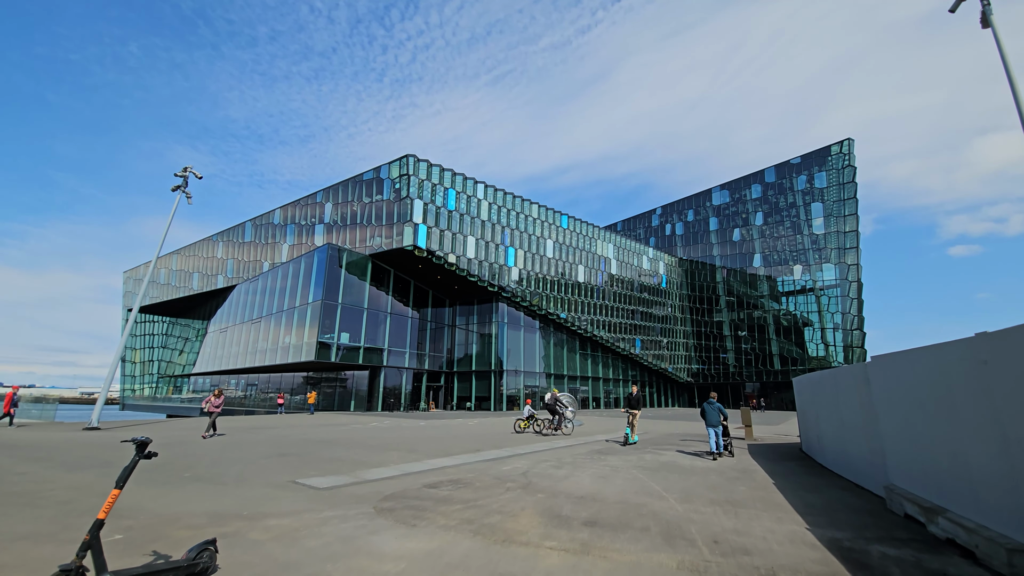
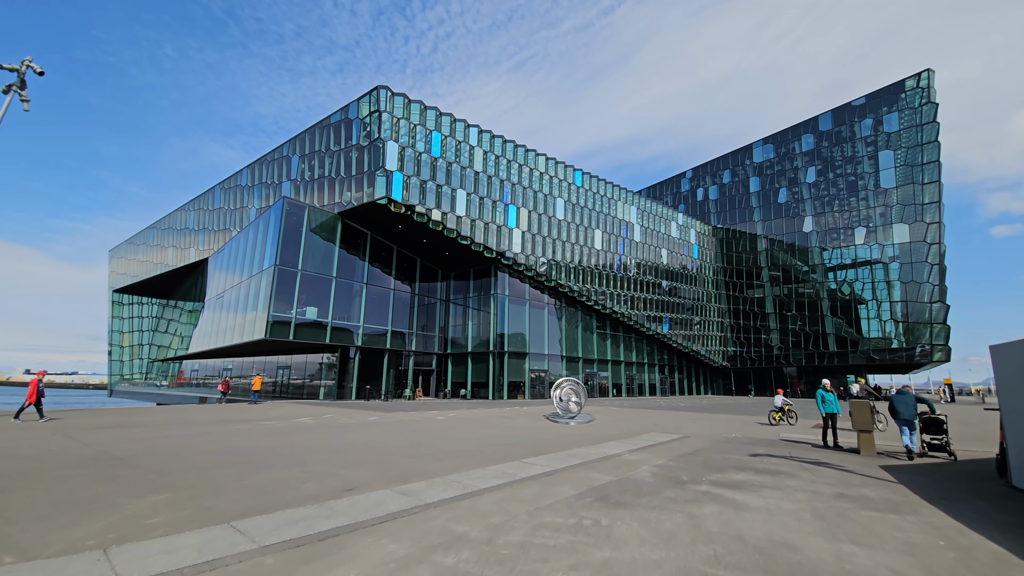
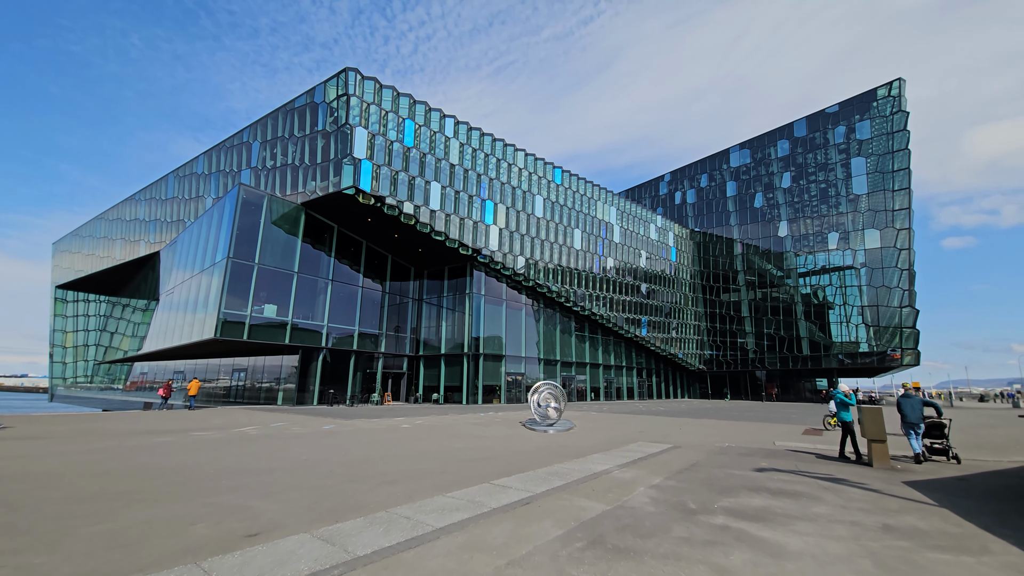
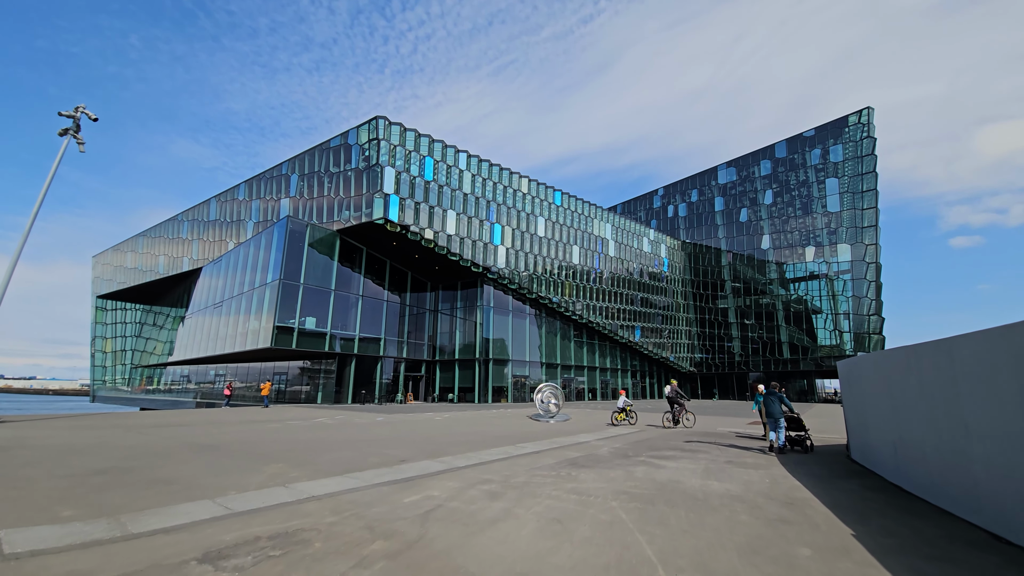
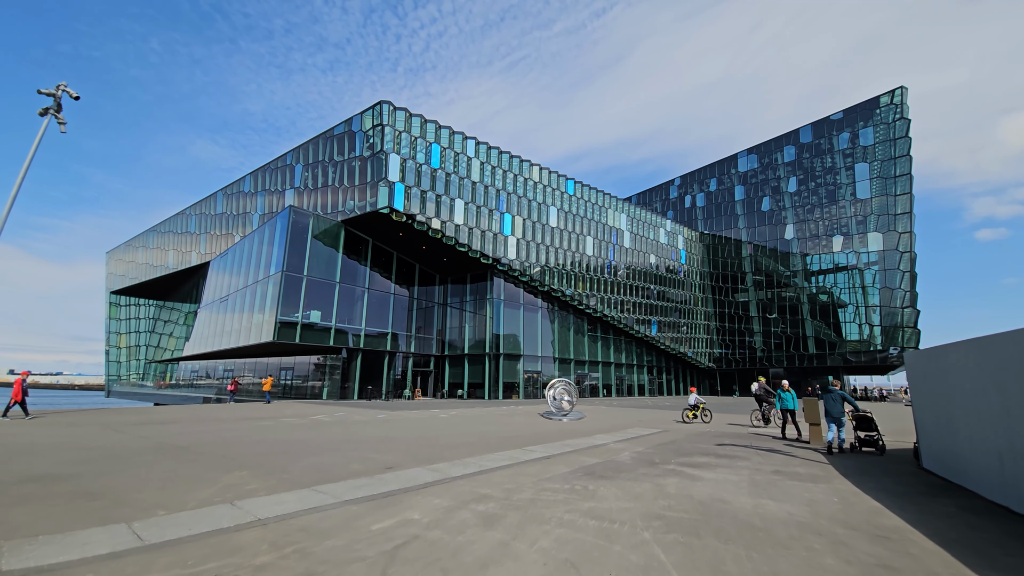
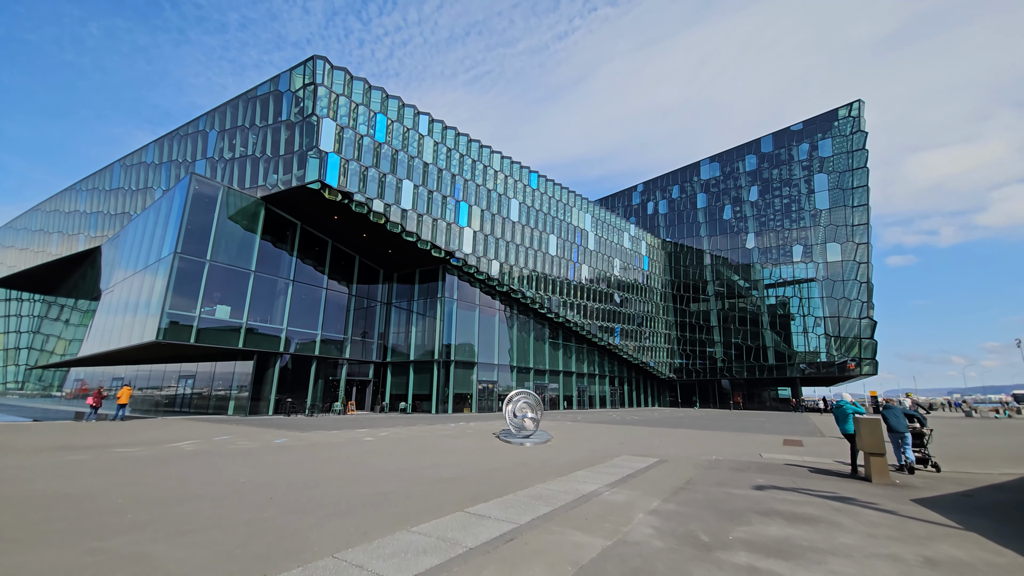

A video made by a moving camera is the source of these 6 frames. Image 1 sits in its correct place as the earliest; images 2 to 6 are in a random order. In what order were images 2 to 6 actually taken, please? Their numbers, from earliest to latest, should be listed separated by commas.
4, 5, 2, 3, 6
